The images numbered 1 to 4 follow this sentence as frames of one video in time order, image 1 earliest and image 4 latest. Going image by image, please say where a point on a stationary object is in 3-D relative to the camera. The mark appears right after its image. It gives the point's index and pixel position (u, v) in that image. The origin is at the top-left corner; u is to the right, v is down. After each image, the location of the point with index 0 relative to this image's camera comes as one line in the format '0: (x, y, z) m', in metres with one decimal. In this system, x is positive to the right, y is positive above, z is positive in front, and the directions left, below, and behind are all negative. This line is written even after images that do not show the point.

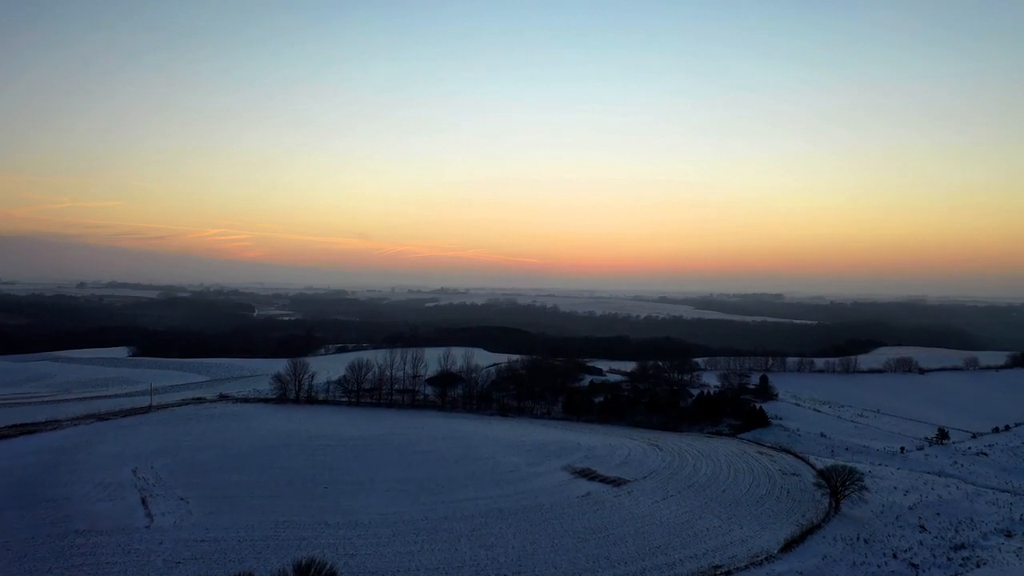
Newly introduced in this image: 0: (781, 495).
0: (+9.3, -7.2, +19.9) m
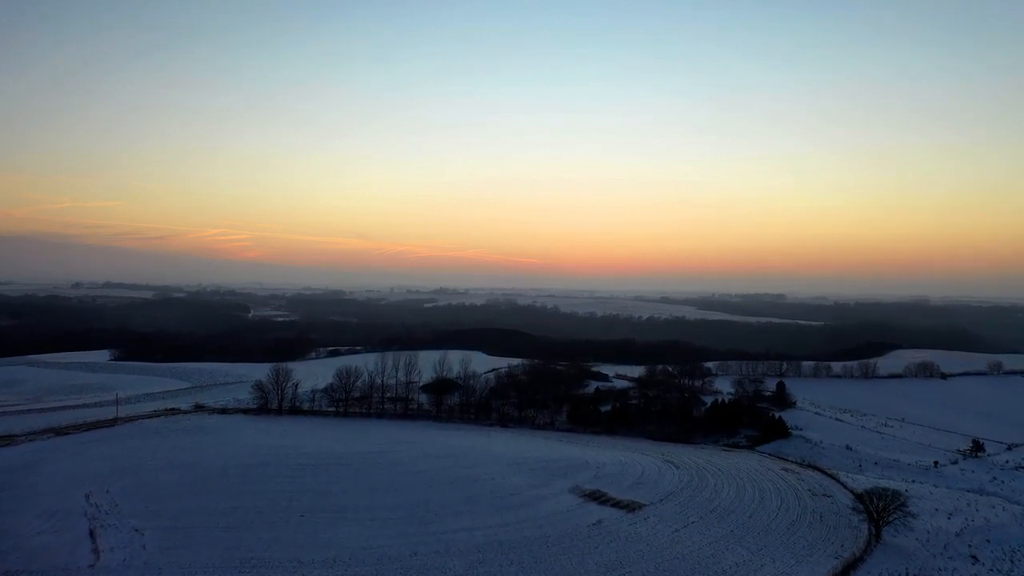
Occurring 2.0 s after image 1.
0: (+9.3, -7.2, +17.7) m
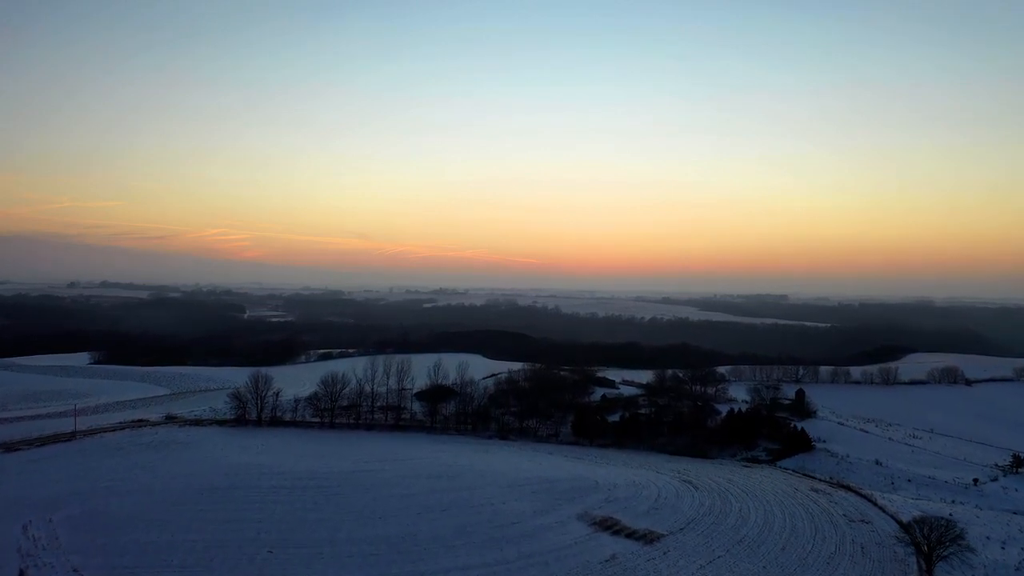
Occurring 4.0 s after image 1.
0: (+9.4, -7.2, +15.6) m
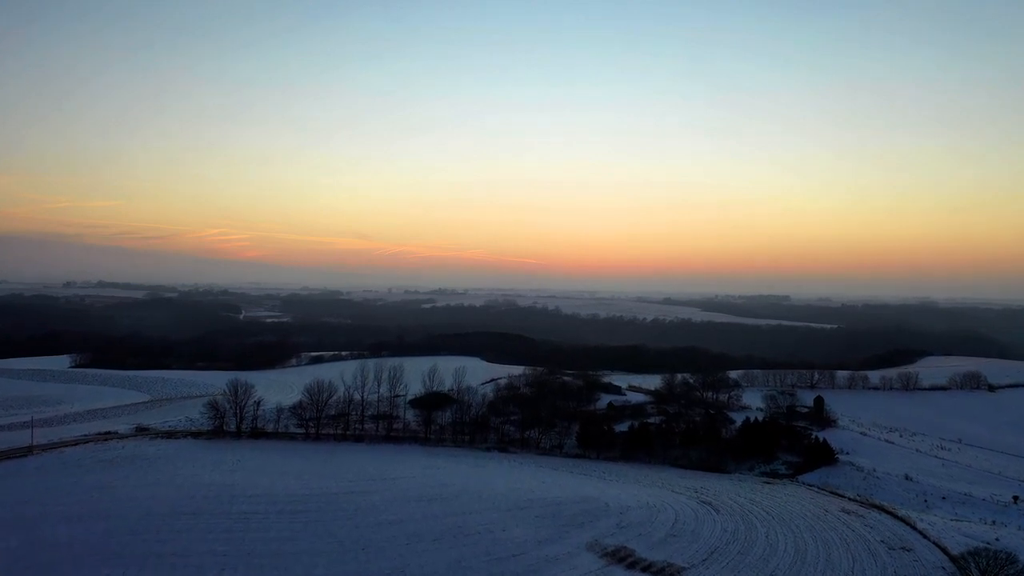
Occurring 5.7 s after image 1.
0: (+9.4, -7.3, +13.8) m
